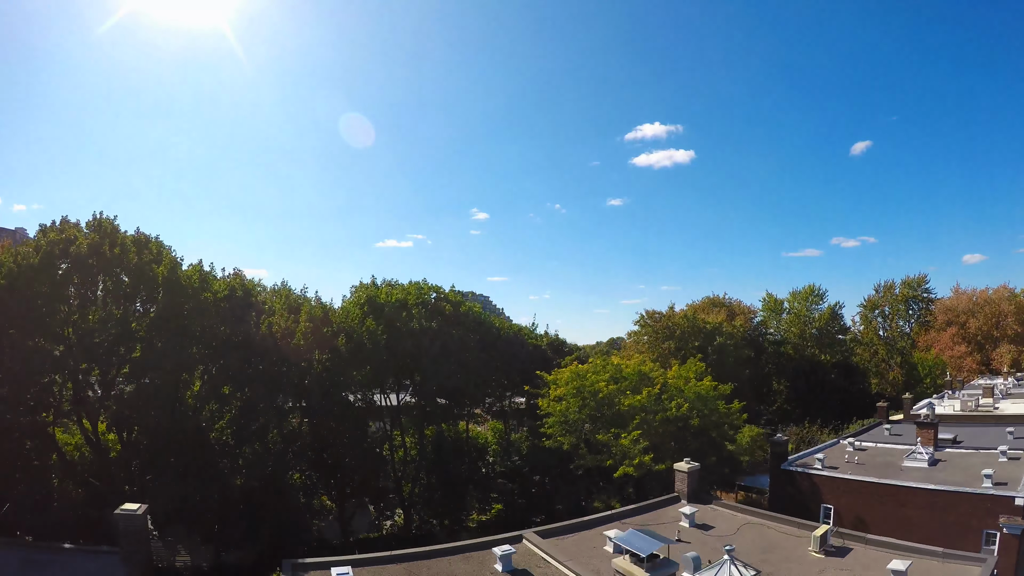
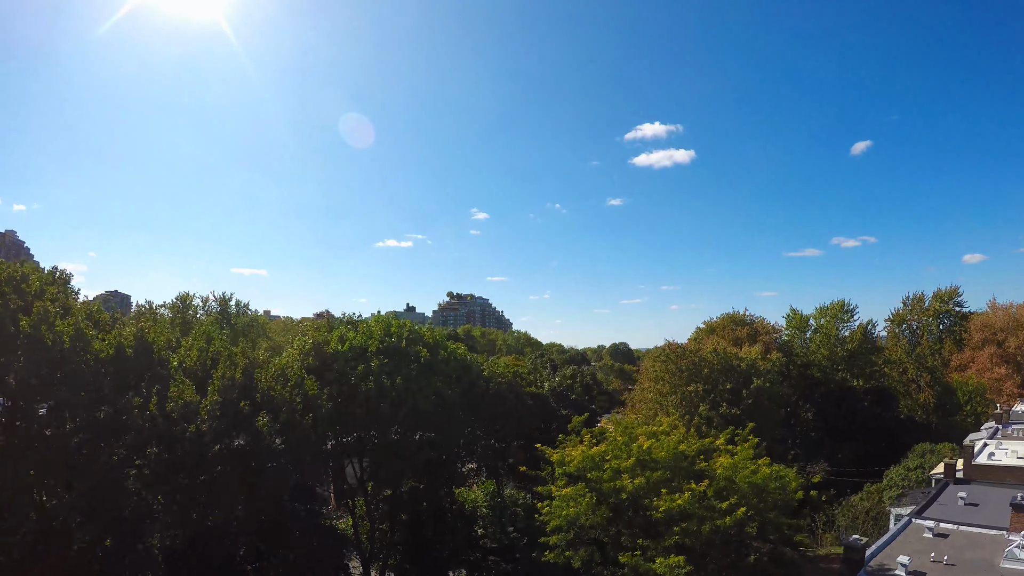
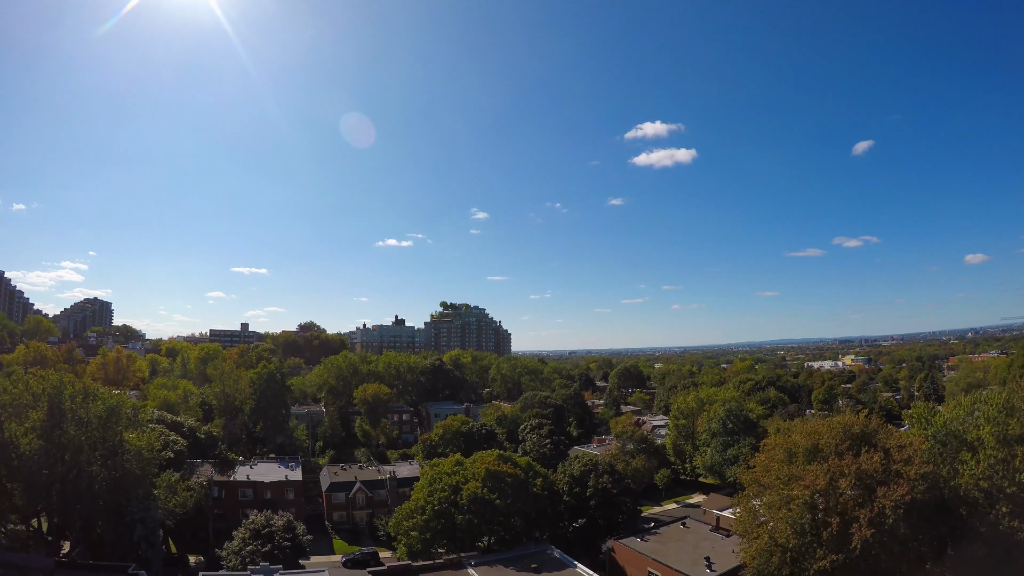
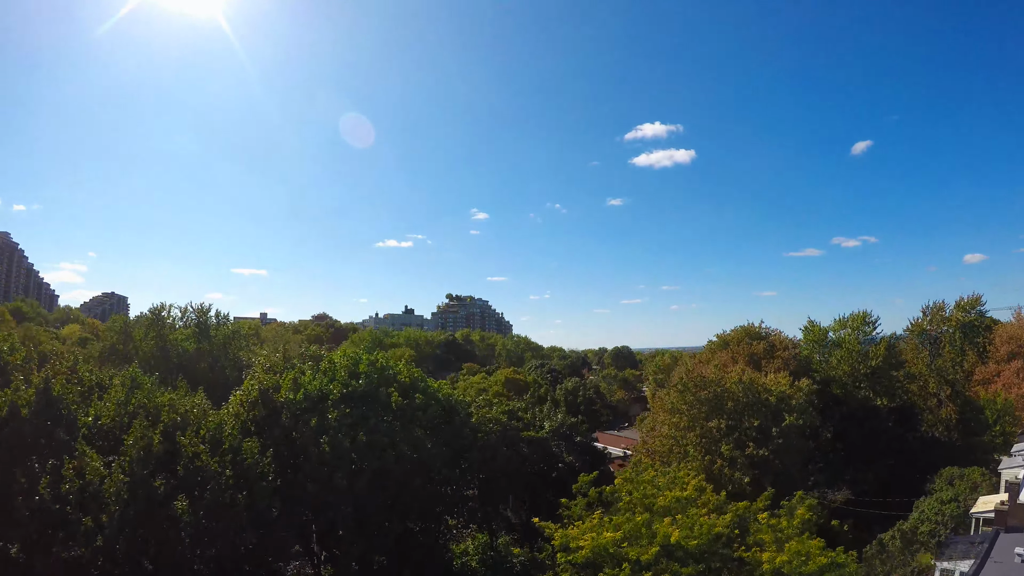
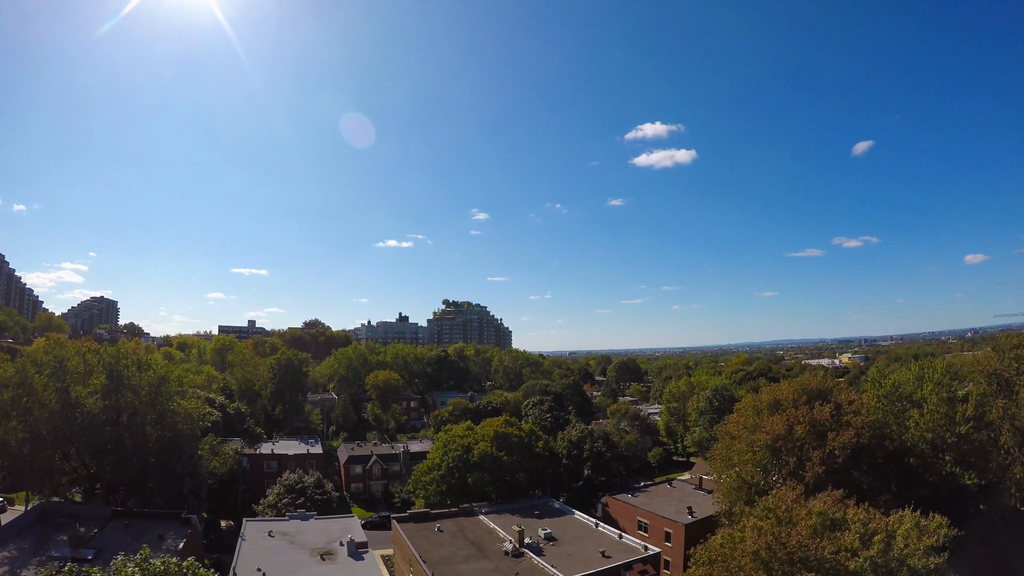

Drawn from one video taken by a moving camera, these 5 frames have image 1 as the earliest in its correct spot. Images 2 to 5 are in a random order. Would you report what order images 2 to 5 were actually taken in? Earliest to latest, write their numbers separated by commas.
2, 4, 5, 3
